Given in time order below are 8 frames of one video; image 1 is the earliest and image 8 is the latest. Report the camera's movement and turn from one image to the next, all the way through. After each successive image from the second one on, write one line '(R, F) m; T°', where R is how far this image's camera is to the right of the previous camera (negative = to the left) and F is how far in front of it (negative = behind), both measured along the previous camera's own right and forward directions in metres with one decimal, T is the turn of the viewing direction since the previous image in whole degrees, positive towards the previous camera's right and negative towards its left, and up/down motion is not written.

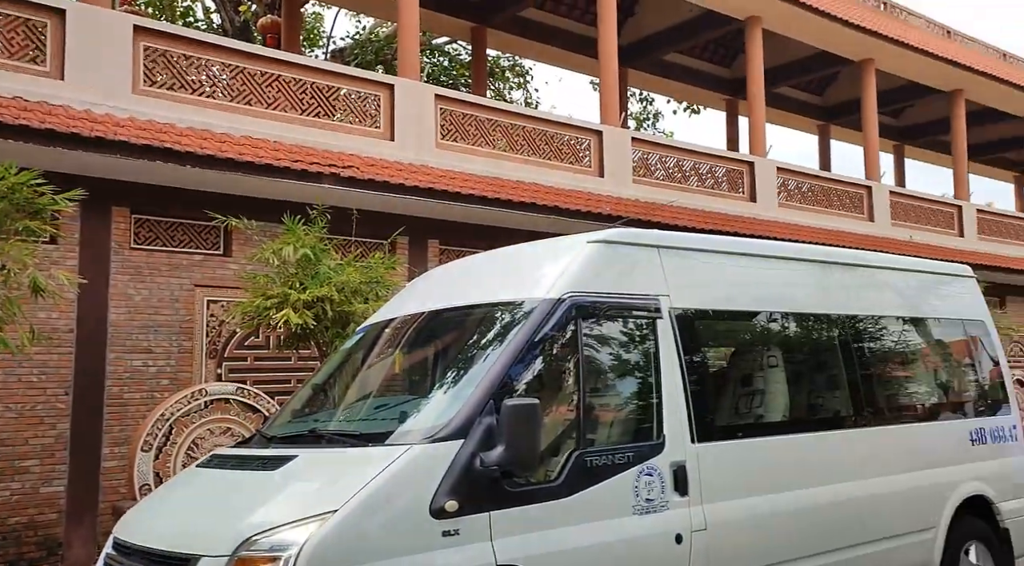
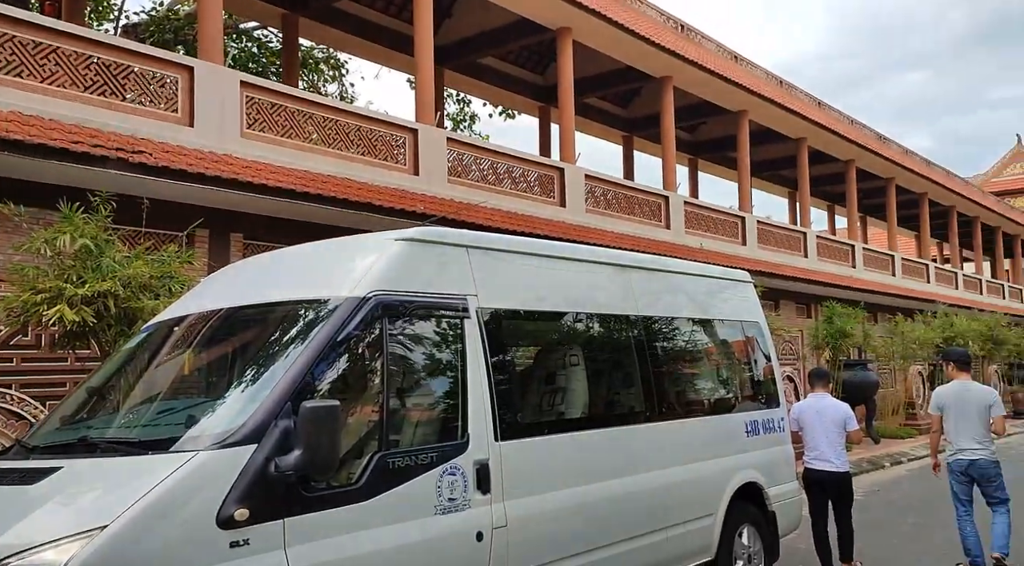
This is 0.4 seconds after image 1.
(0.0, 0.0) m; +13°
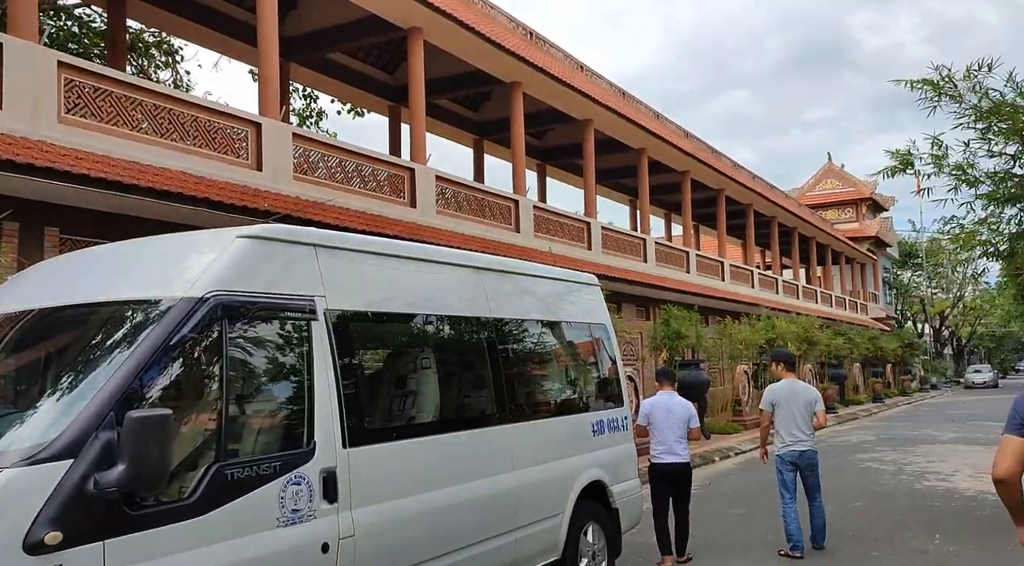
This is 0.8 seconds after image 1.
(0.0, +0.1) m; +11°
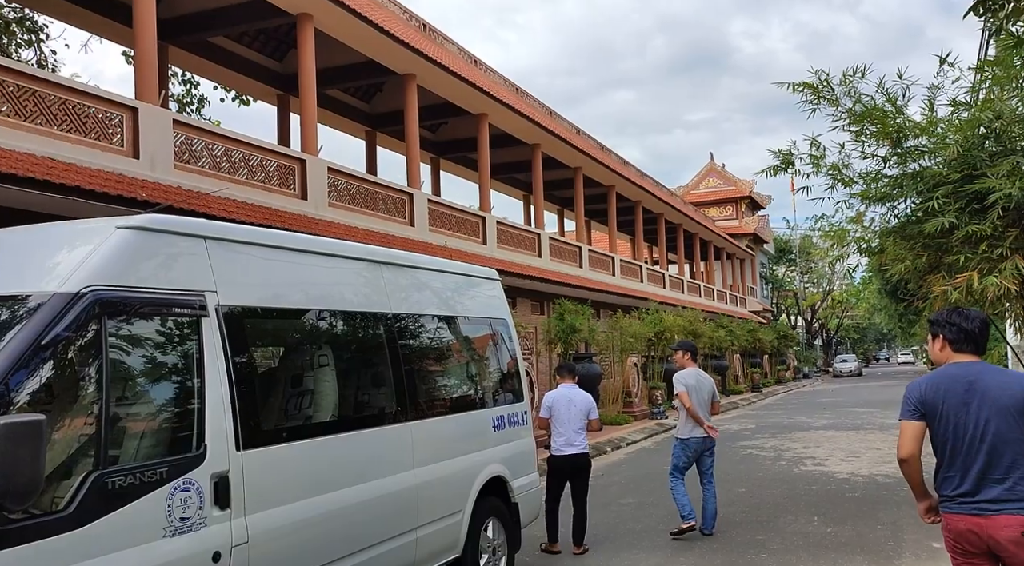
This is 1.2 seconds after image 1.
(-0.1, +0.1) m; +8°
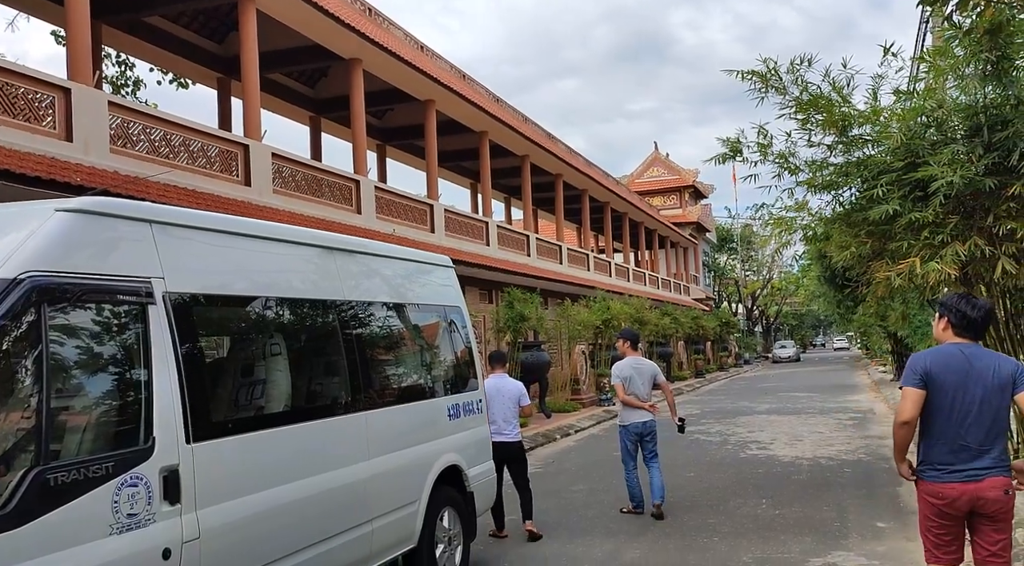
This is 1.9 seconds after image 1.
(-0.1, +0.1) m; +4°
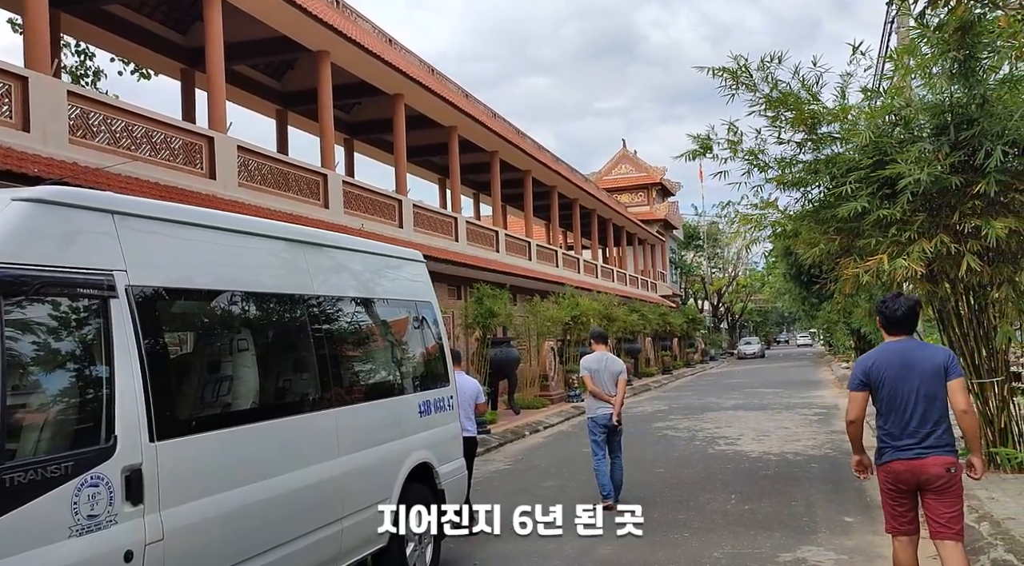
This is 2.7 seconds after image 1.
(0.0, +0.1) m; +2°
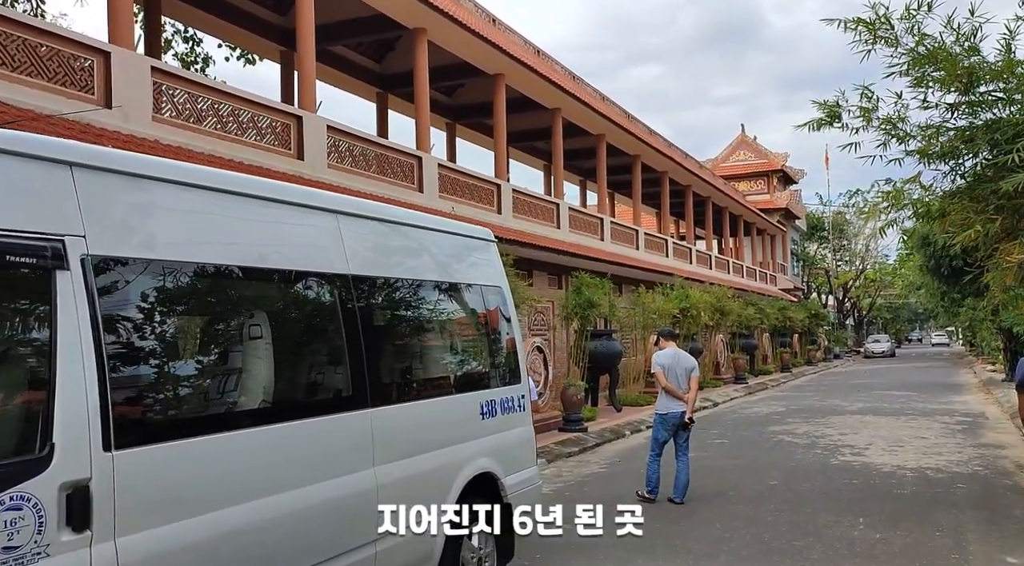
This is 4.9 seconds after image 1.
(+0.2, +0.8) m; -8°
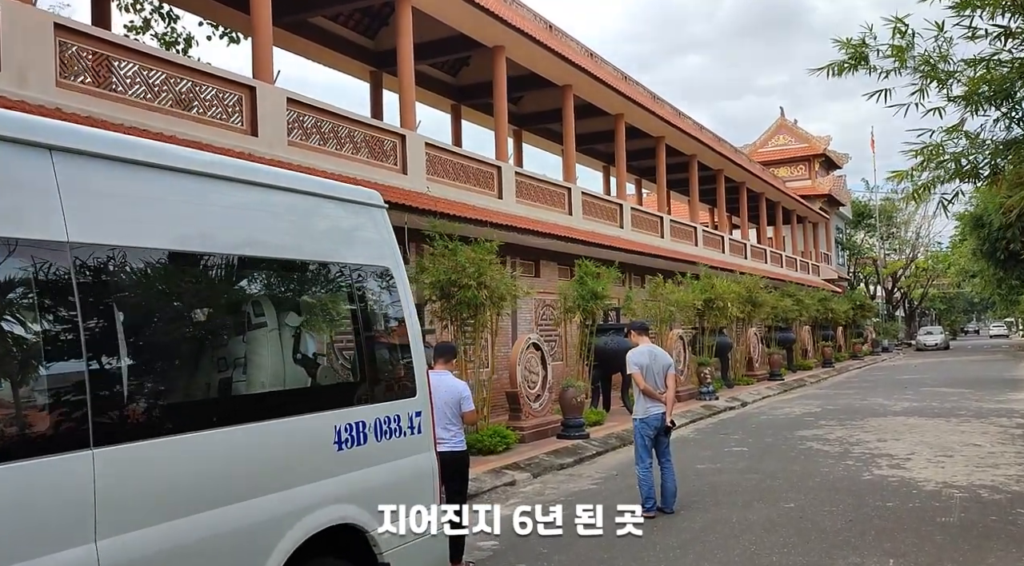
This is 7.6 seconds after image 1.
(+0.7, +1.3) m; -3°
